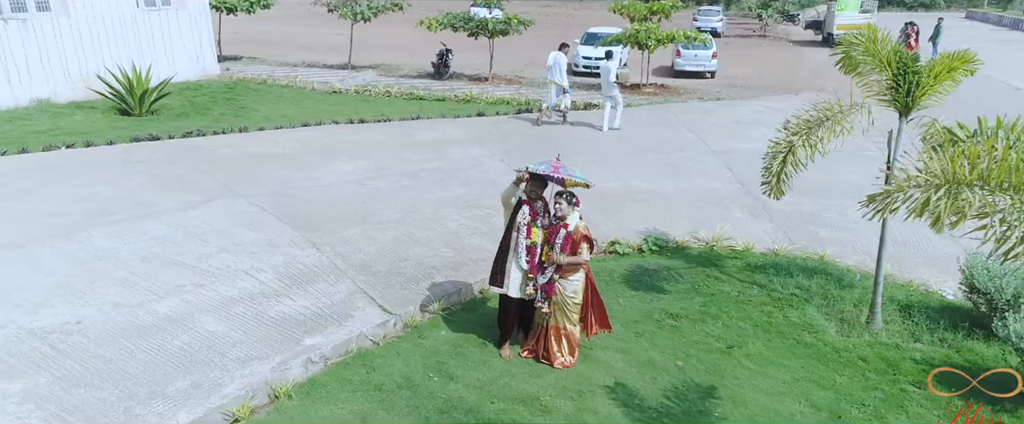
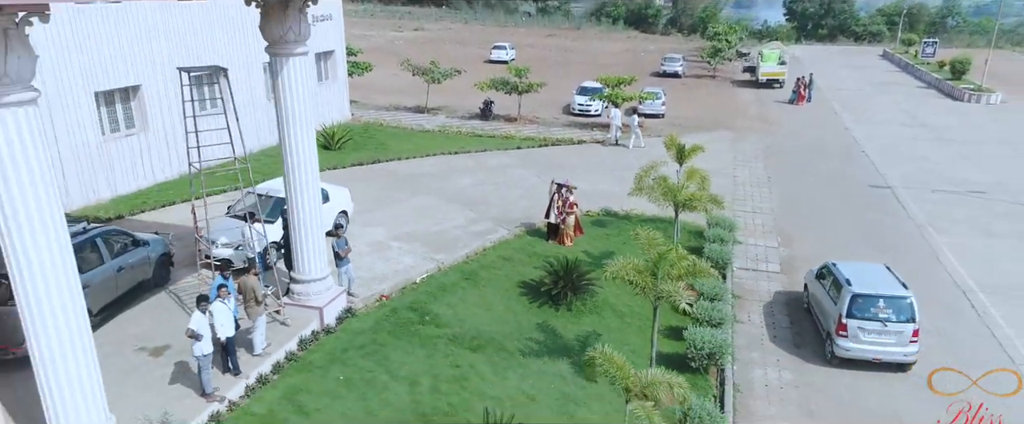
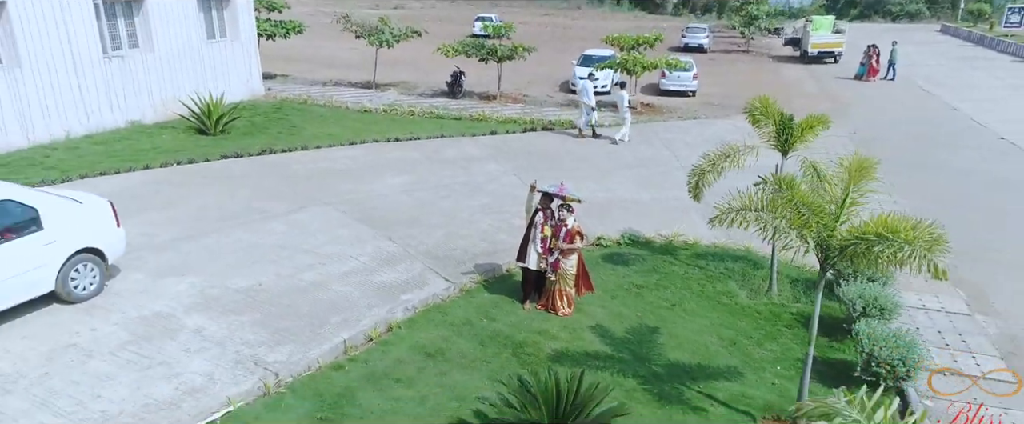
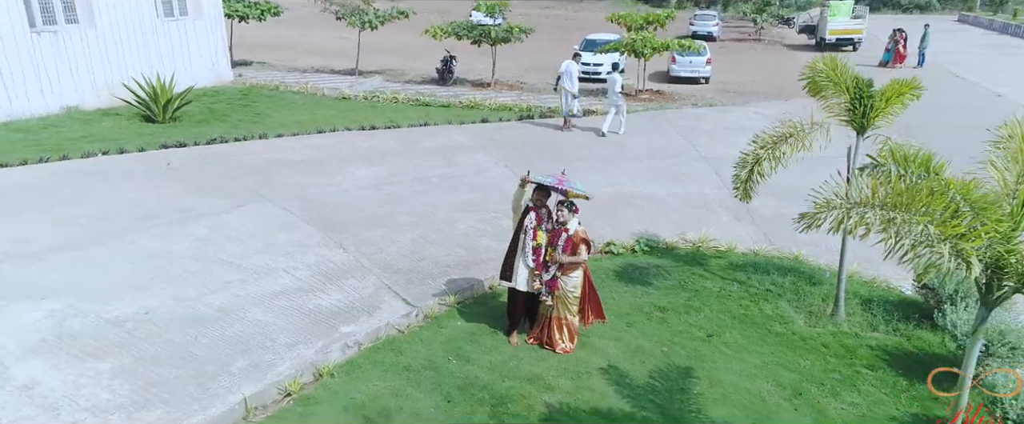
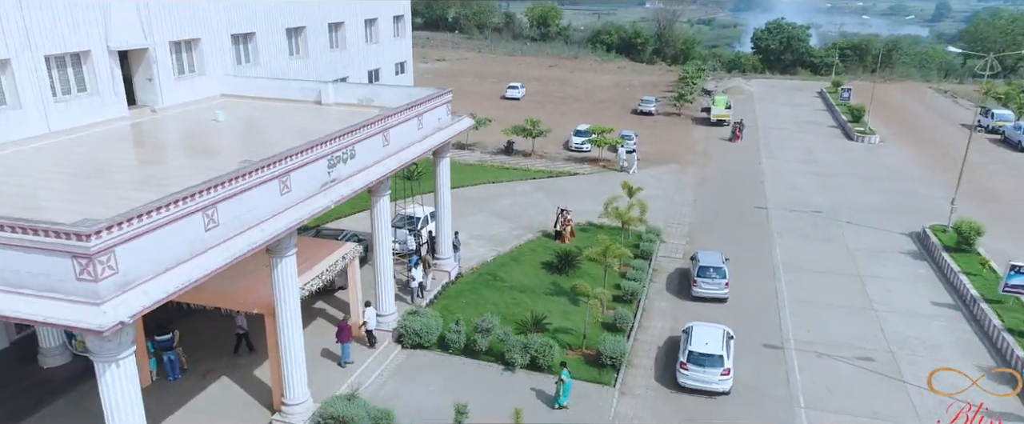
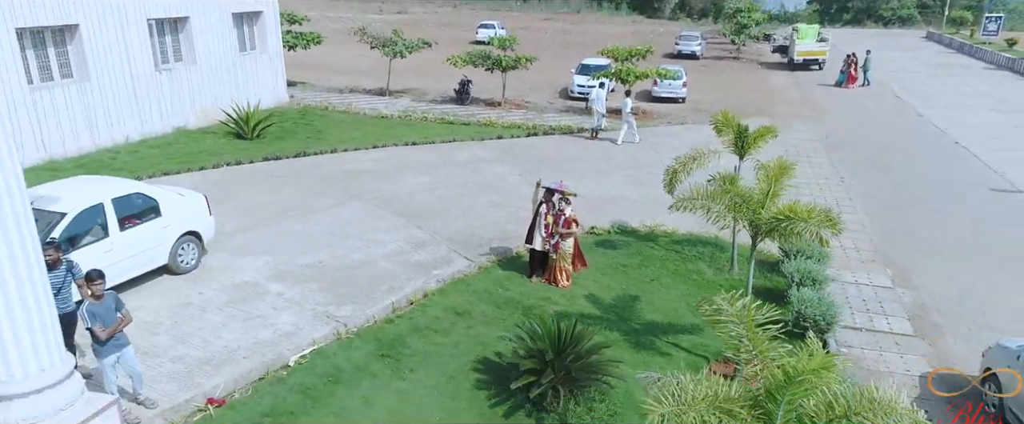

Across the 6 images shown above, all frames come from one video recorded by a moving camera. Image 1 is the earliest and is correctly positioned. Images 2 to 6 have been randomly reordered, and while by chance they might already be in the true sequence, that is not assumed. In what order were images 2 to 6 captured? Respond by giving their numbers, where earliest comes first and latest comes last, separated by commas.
4, 3, 6, 2, 5
